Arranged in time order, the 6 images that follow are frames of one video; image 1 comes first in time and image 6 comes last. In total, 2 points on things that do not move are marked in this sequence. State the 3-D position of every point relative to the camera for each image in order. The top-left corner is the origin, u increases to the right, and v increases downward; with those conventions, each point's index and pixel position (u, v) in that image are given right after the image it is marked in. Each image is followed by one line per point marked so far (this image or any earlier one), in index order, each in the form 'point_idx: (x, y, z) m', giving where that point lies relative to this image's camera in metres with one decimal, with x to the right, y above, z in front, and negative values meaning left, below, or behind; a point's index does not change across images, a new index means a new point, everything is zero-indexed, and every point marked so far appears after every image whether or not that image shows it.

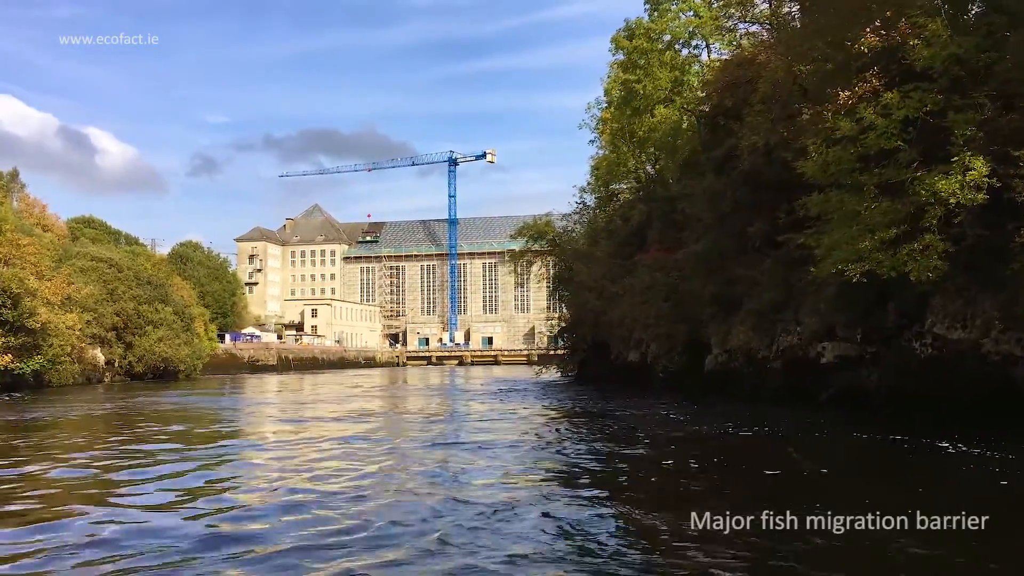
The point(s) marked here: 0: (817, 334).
0: (+7.5, -1.1, +19.7) m
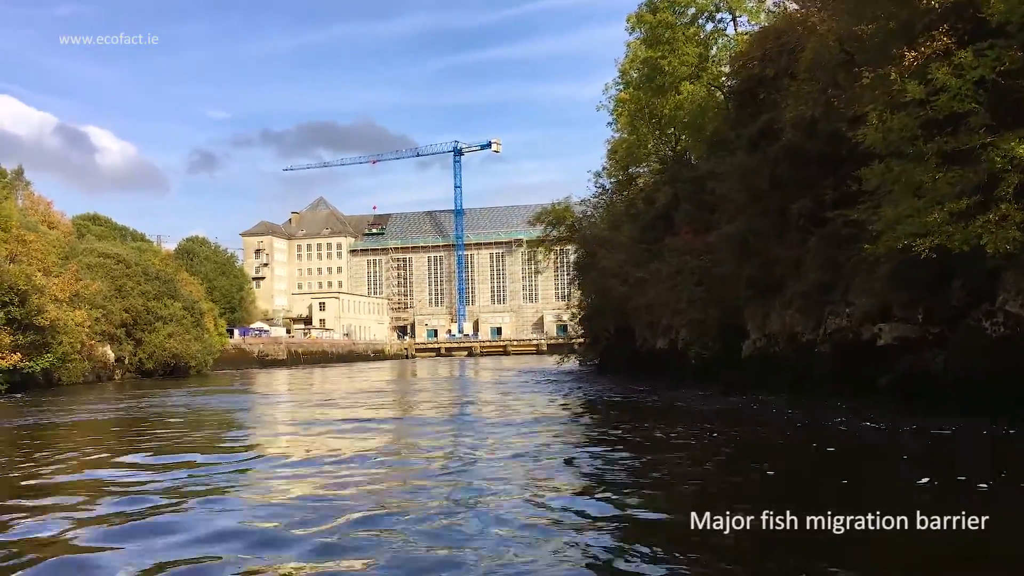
0: (+8.3, -0.6, +18.6) m
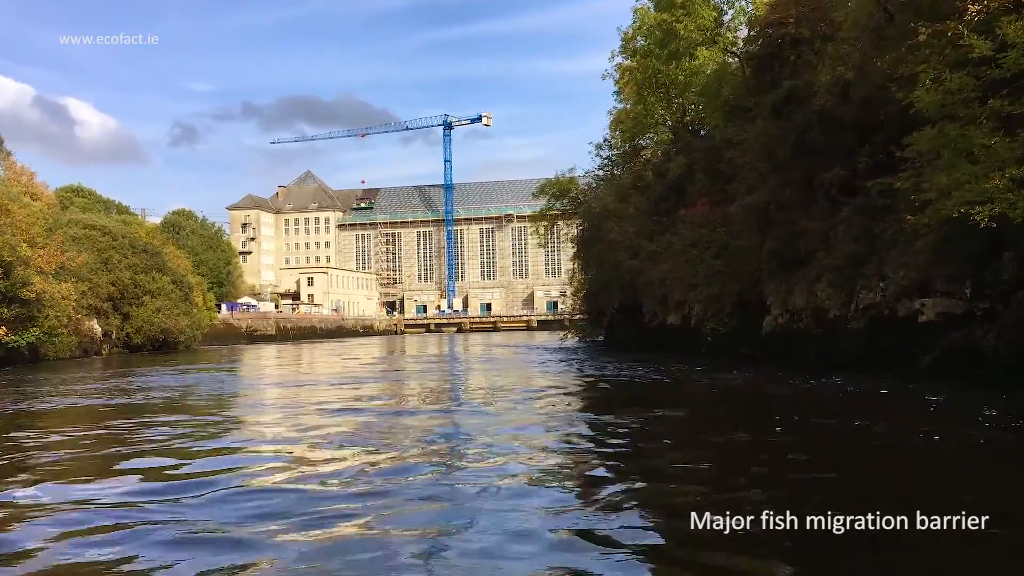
0: (+8.7, 0.0, +17.7) m
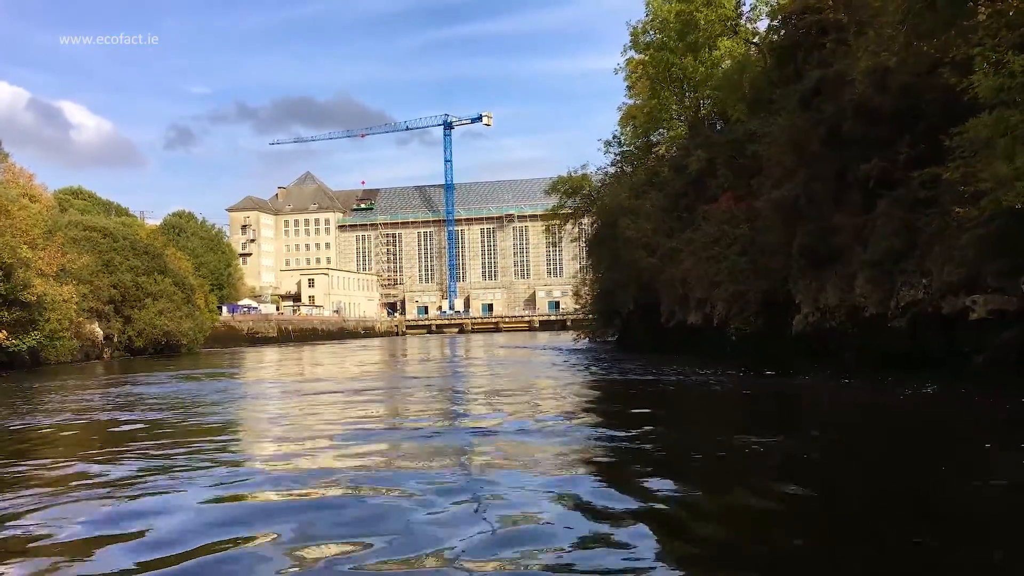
0: (+9.3, 0.0, +16.8) m
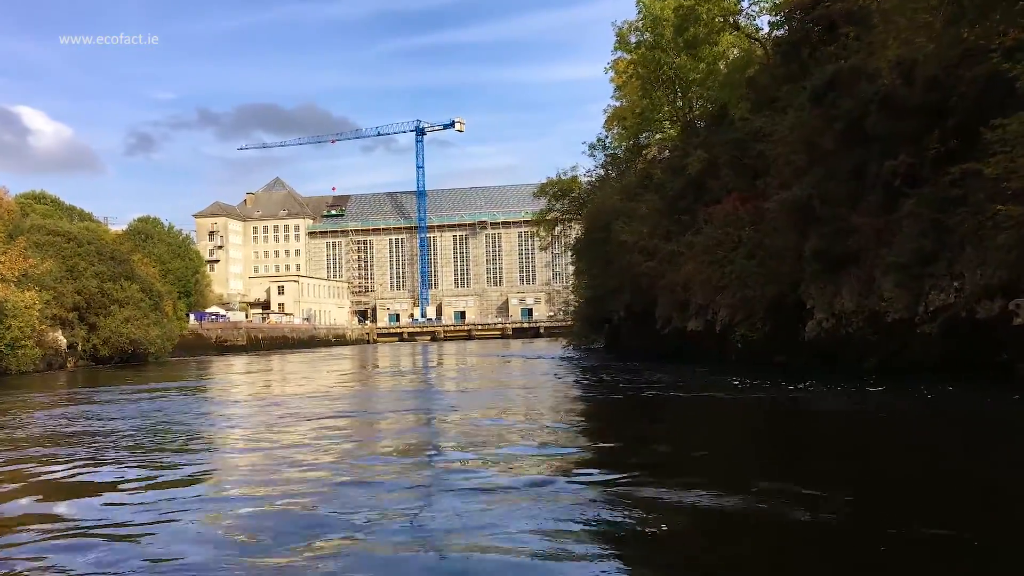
0: (+9.5, 0.0, +15.9) m
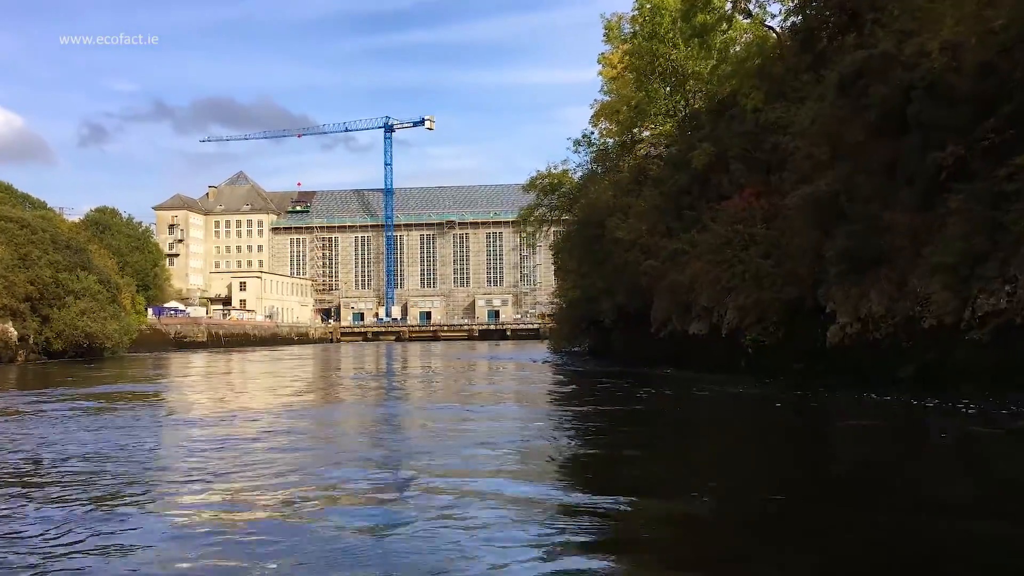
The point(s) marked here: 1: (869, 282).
0: (+9.9, -0.1, +14.6) m
1: (+8.7, +0.2, +19.4) m
